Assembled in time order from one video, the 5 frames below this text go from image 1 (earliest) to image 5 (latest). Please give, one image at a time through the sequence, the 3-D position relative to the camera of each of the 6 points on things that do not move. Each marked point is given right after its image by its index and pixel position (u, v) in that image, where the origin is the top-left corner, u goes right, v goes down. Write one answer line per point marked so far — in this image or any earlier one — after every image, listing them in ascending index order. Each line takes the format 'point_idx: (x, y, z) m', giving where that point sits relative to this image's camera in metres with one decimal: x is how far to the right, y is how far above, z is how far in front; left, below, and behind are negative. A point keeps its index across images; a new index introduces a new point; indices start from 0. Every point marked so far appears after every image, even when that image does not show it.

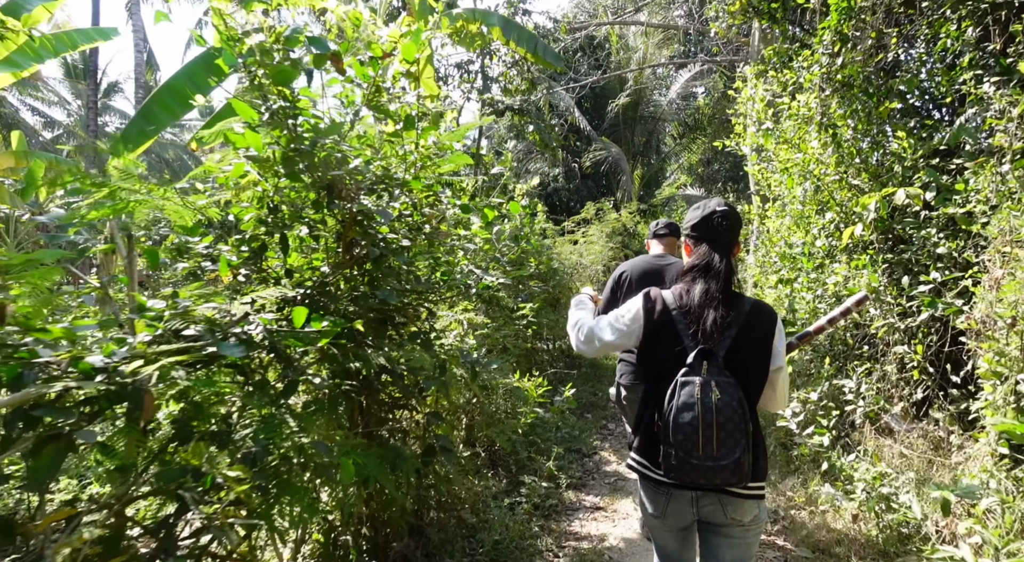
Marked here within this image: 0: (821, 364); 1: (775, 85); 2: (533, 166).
0: (+2.2, -0.6, +4.8) m
1: (+2.2, +1.6, +5.6) m
2: (+0.4, +2.5, +14.4) m
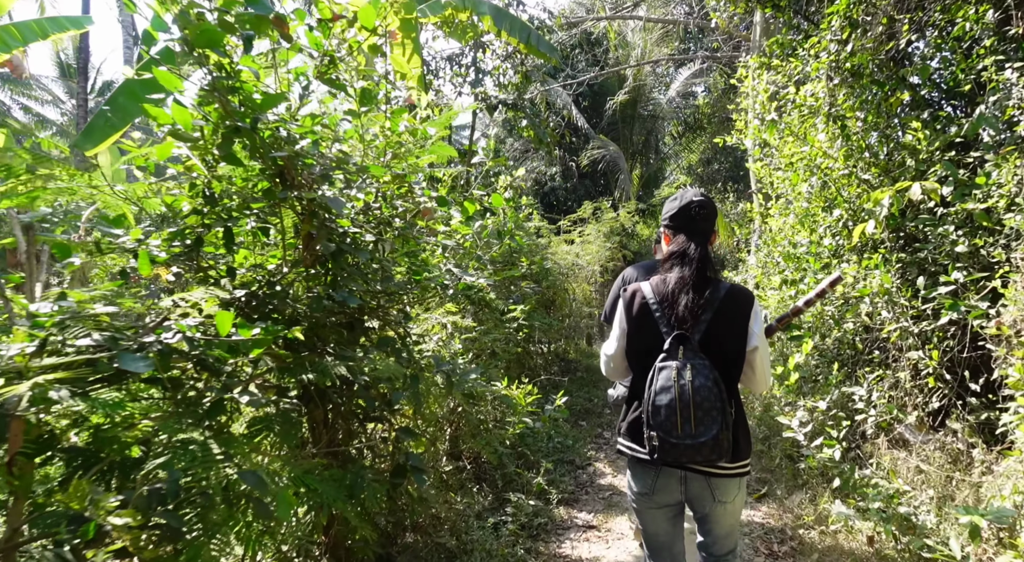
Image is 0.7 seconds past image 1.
0: (+2.1, -0.6, +4.5) m
1: (+2.1, +1.6, +5.4) m
2: (+0.4, +2.4, +14.2) m
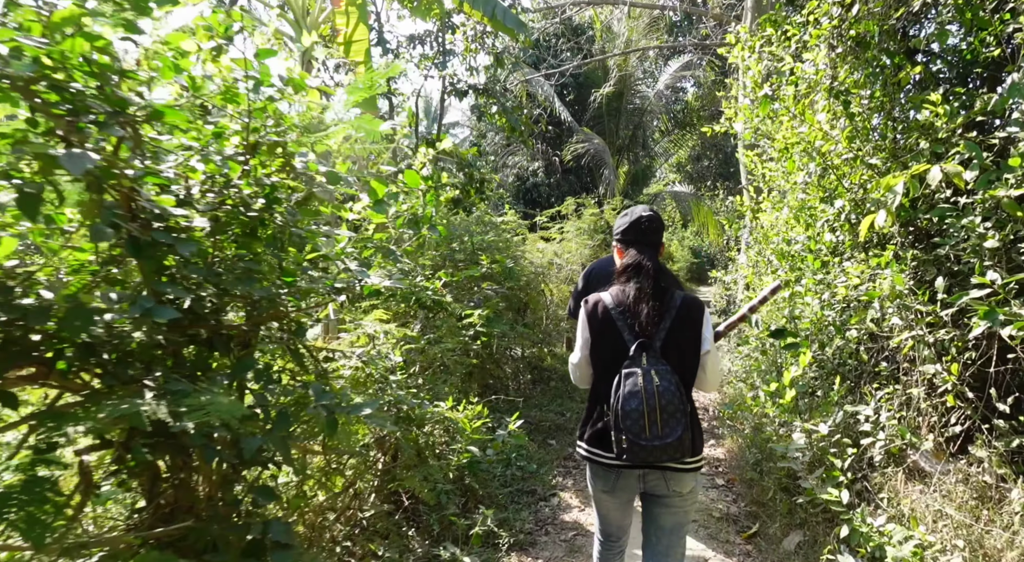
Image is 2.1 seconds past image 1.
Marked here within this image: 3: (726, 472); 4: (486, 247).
0: (+1.9, -0.6, +3.9) m
1: (+1.9, +1.6, +4.8) m
2: (0.0, +2.4, +13.6) m
3: (+1.5, -1.3, +4.5) m
4: (-0.2, +0.3, +5.4) m
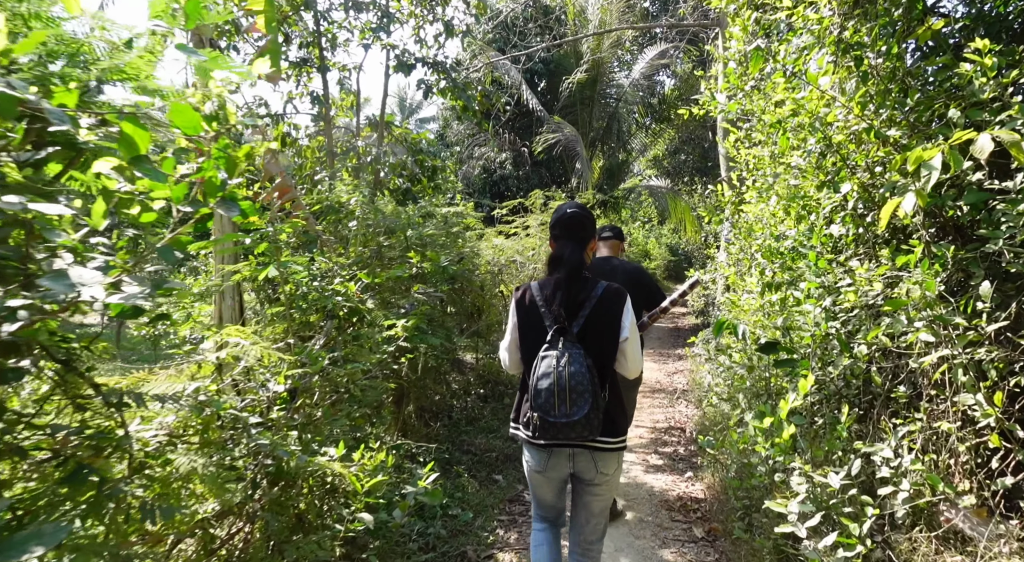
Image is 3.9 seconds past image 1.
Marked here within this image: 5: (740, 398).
0: (+1.5, -0.6, +3.2) m
1: (+1.5, +1.6, +4.0) m
2: (-0.7, +2.5, +12.7) m
3: (+1.1, -1.3, +3.8) m
4: (-0.6, +0.3, +4.6) m
5: (+1.4, -0.7, +4.1) m
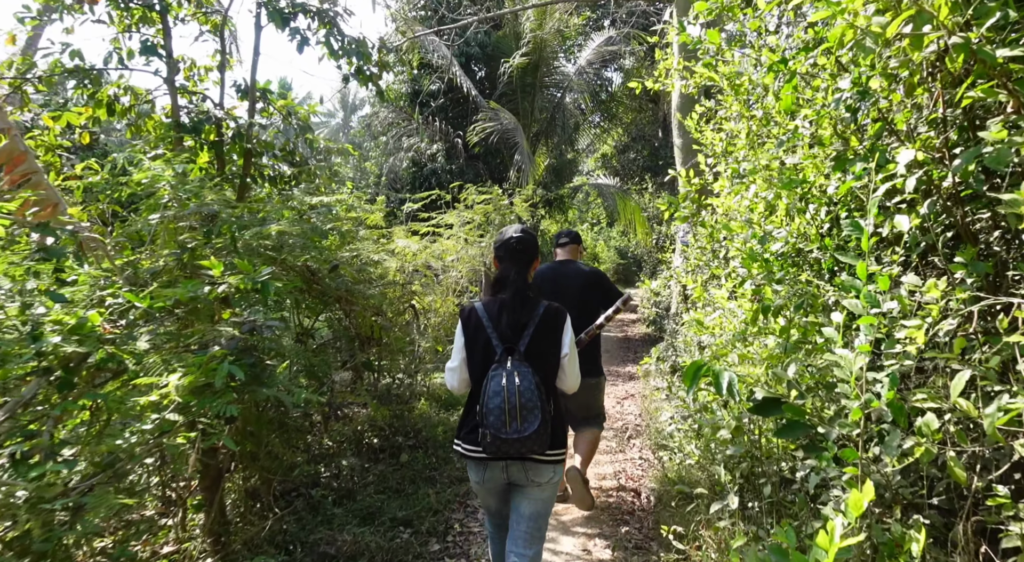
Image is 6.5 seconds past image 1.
0: (+1.1, -0.7, +1.9) m
1: (+1.0, +1.5, +2.7) m
2: (-1.8, +2.3, +11.3) m
3: (+0.6, -1.4, +2.5) m
4: (-1.1, +0.2, +3.2) m
5: (+0.9, -0.8, +2.8) m
